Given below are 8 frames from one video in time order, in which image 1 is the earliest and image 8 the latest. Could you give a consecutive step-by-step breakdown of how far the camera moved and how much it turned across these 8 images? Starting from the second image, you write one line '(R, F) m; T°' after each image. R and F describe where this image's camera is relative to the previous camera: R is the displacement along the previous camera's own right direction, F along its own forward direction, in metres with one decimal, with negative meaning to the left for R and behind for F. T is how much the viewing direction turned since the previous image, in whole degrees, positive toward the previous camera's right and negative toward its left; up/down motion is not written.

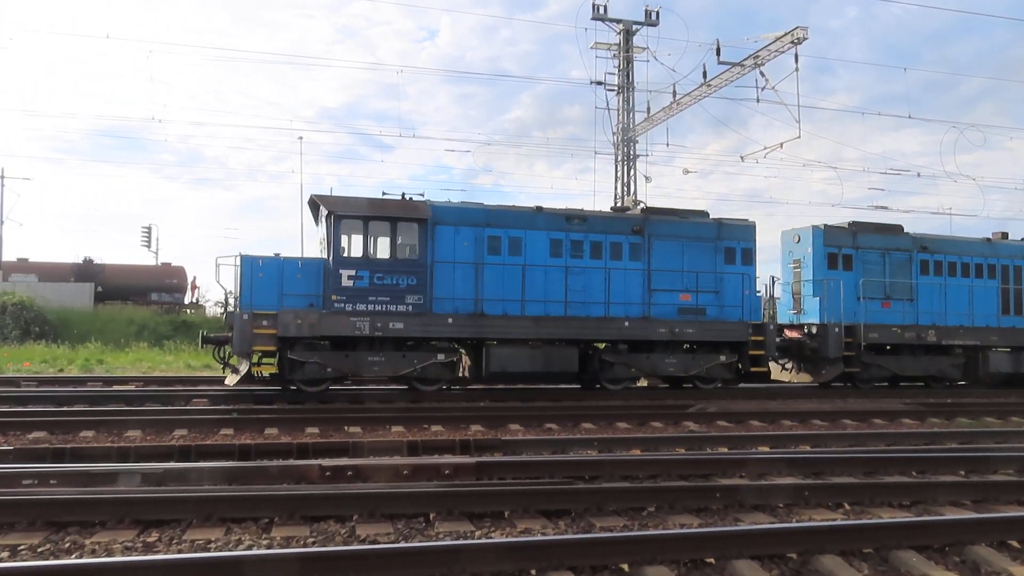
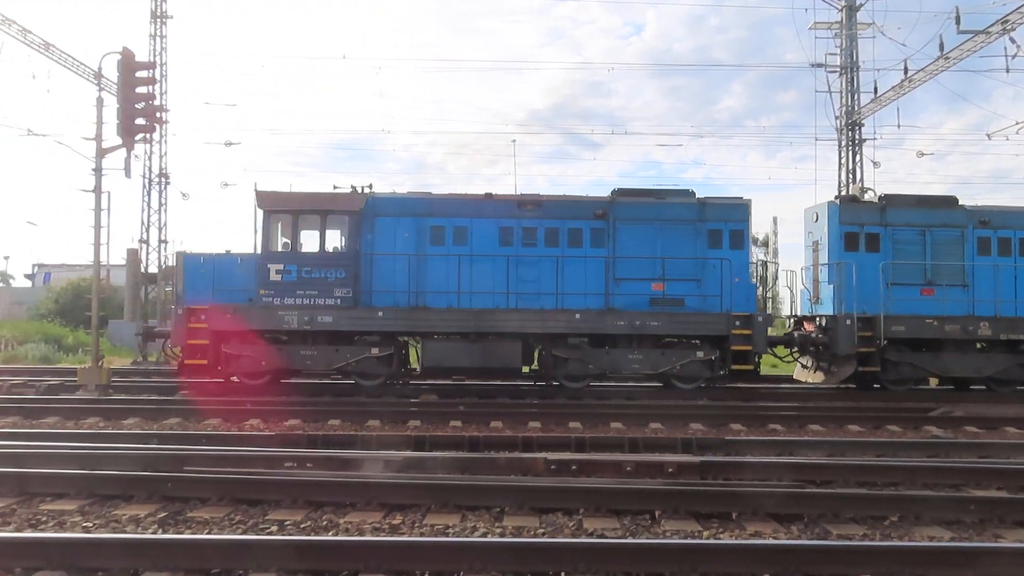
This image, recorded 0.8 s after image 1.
(+3.5, +1.0) m; -14°
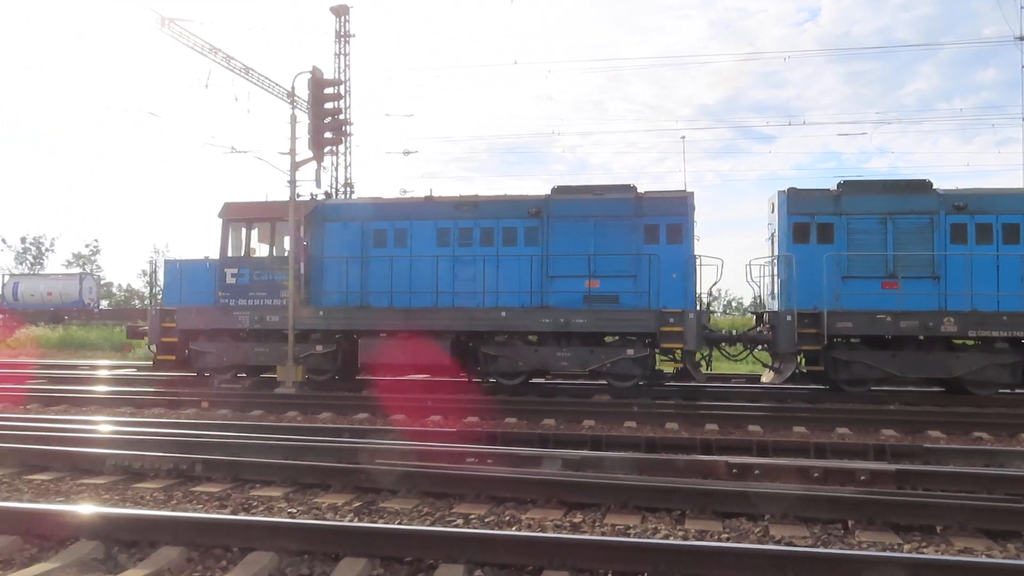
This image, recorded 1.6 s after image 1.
(+3.2, 0.0) m; -11°
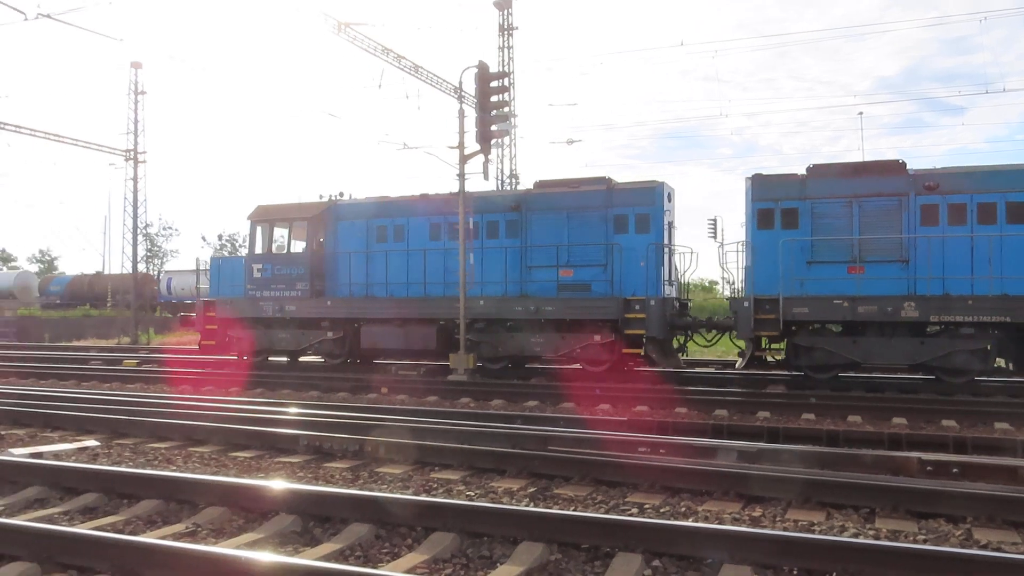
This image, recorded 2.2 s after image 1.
(+2.6, -0.5) m; -11°
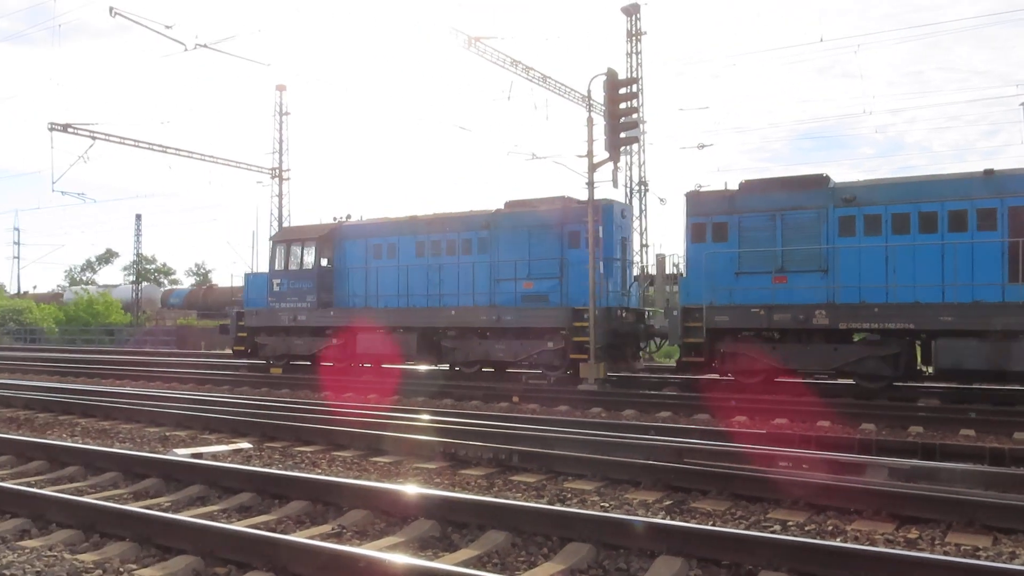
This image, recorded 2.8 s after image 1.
(+2.5, -1.0) m; -9°
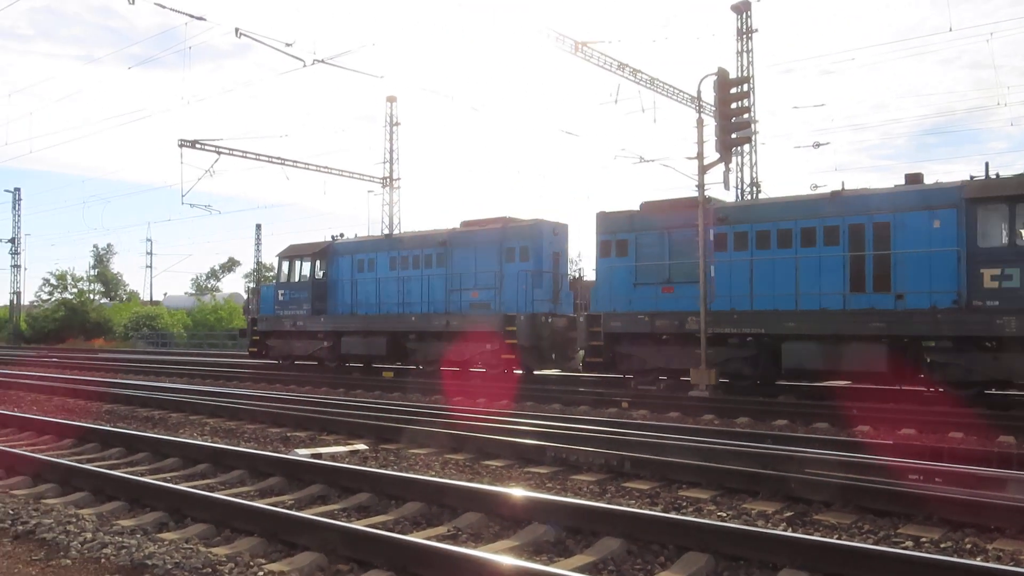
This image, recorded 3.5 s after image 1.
(+2.8, -1.8) m; -7°
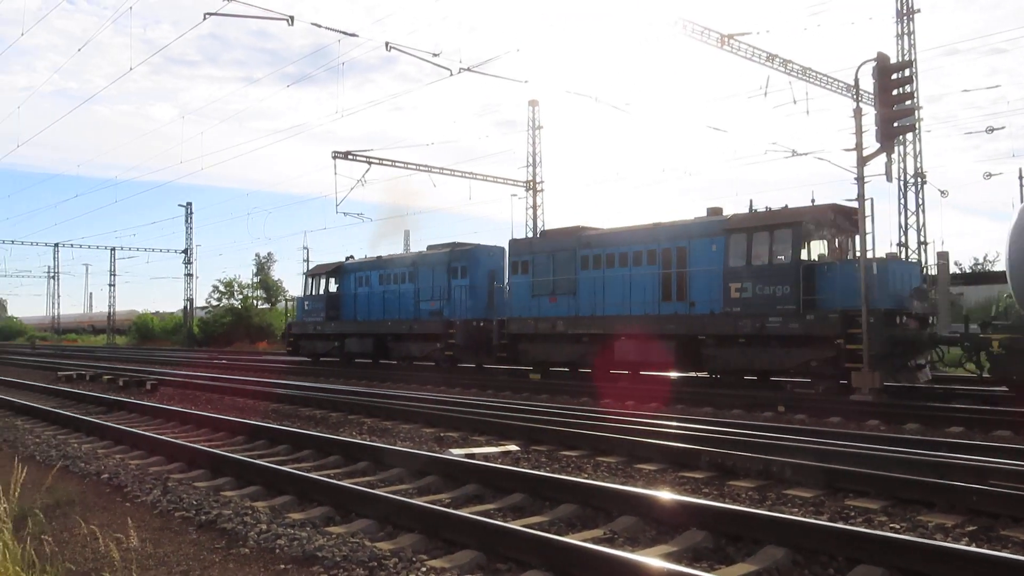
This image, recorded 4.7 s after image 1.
(+4.3, -3.5) m; -10°
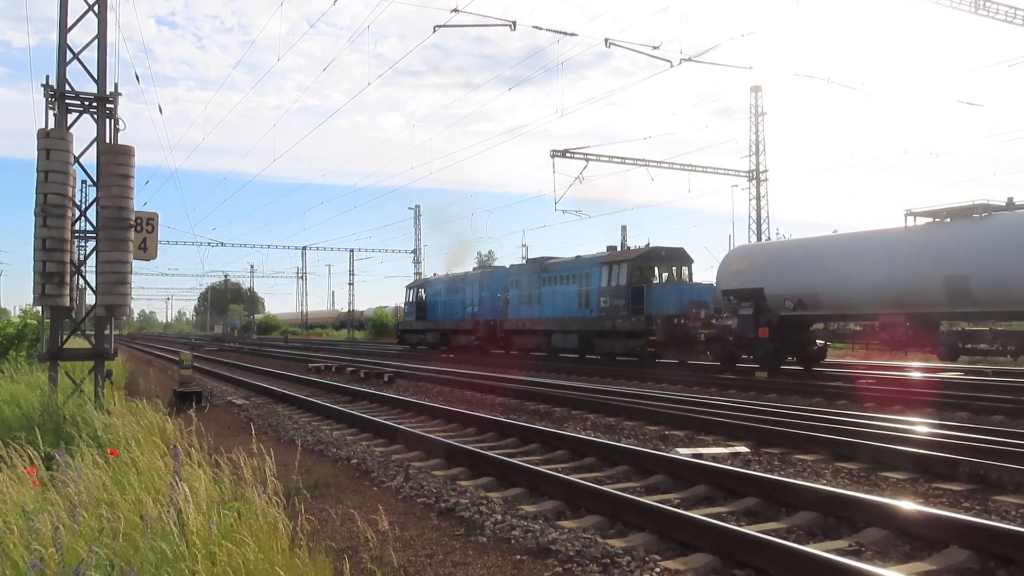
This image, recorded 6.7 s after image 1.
(+6.4, -7.2) m; -15°
